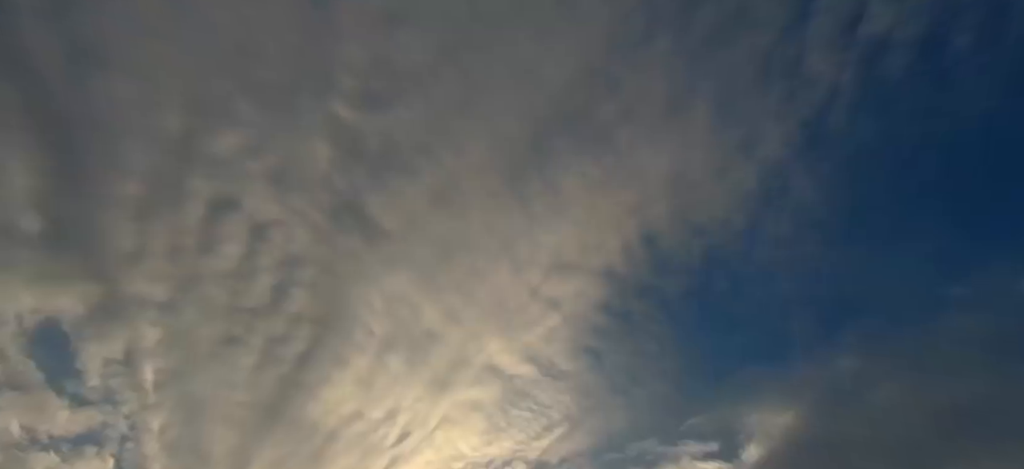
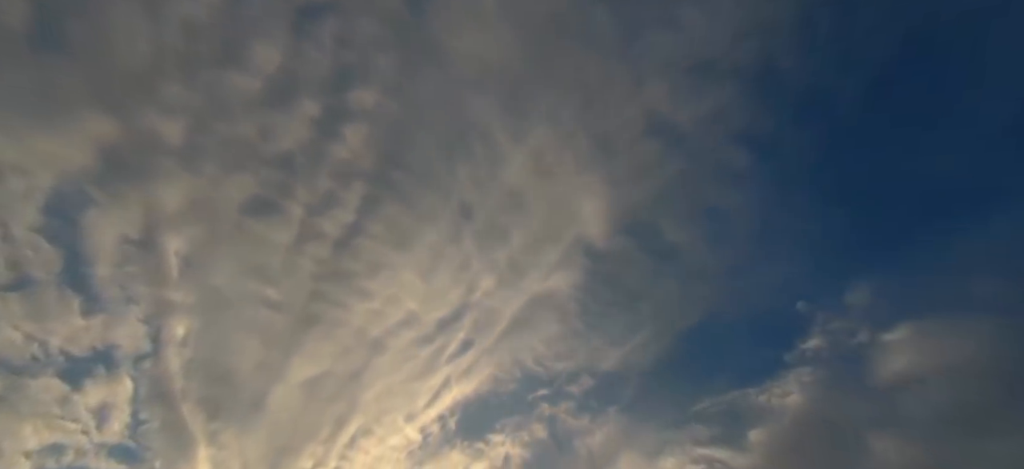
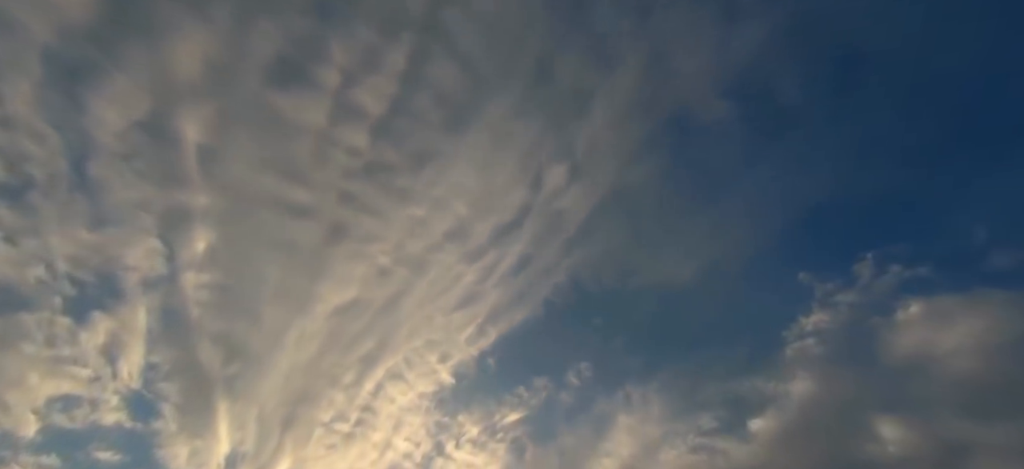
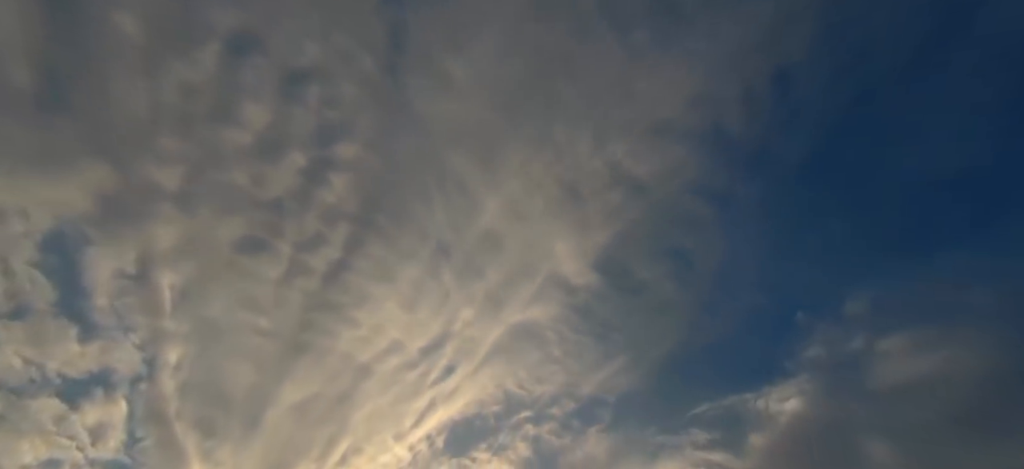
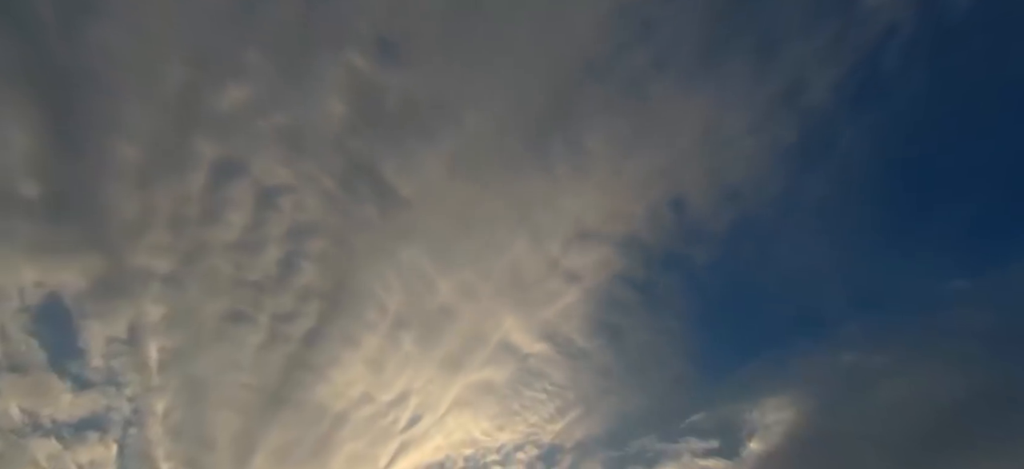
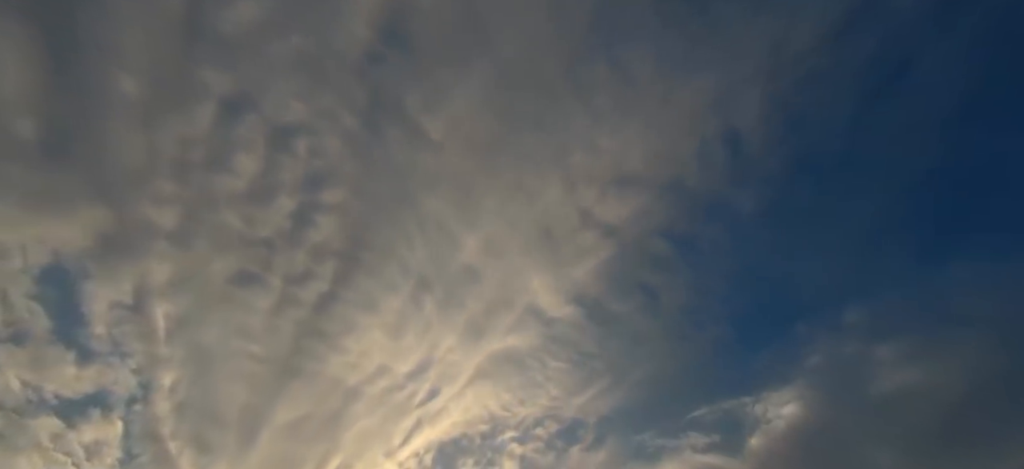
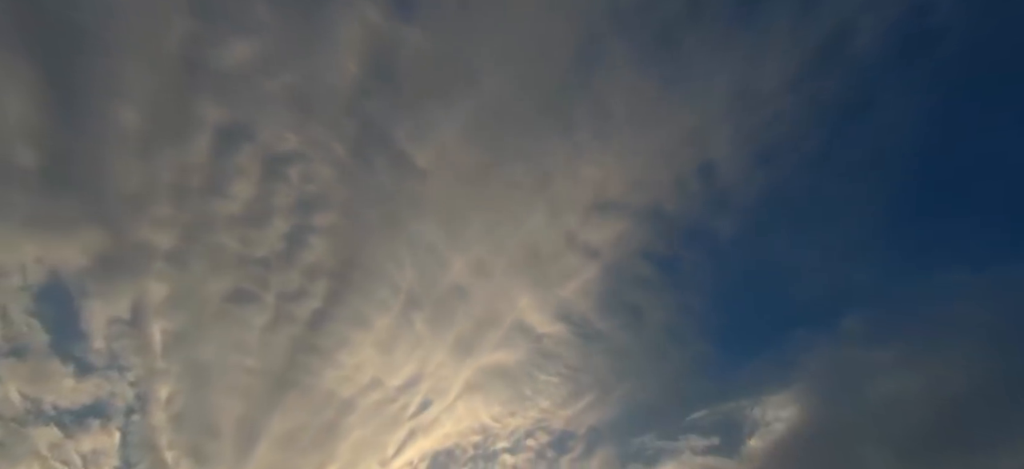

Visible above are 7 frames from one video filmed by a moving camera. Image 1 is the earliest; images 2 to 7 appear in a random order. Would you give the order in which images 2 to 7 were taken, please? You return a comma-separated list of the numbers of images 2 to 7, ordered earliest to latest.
5, 7, 6, 4, 2, 3
